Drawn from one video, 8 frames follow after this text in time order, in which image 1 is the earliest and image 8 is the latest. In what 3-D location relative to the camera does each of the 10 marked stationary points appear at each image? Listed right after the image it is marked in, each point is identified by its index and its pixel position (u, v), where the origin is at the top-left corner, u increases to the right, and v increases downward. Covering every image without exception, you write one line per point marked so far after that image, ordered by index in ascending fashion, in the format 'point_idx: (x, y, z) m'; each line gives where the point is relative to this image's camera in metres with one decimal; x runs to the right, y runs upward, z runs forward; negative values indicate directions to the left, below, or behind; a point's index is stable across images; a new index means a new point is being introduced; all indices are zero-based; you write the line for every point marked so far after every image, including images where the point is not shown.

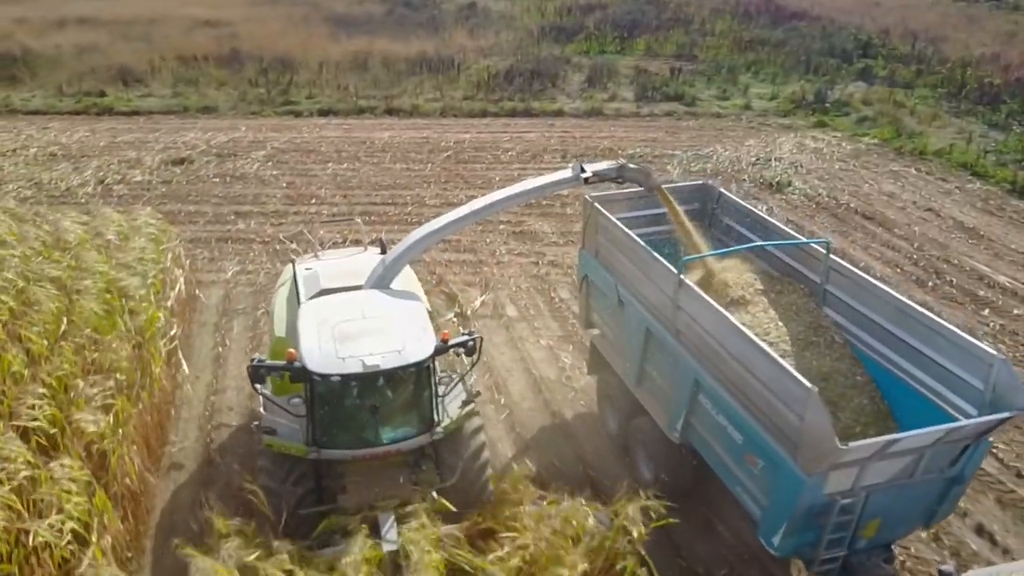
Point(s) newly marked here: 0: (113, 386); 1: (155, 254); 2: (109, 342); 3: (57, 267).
0: (-2.9, -0.7, +5.9) m
1: (-3.6, +0.4, +8.1) m
2: (-3.1, -0.4, +6.3) m
3: (-3.9, 0.0, +6.9) m
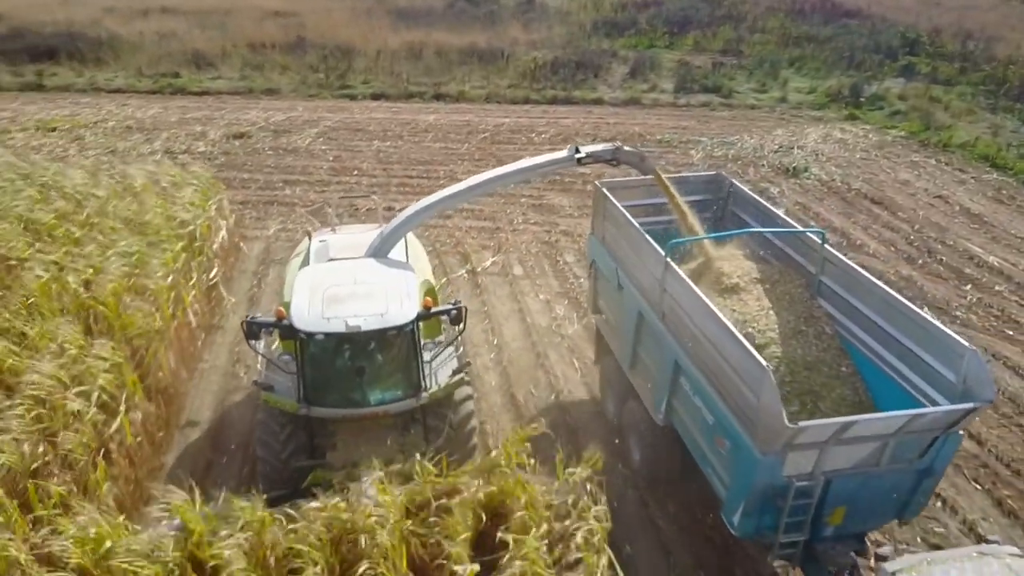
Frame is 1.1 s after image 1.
0: (-3.1, -0.1, +6.9) m
1: (-3.5, +0.9, +9.2) m
2: (-3.2, +0.2, +7.3) m
3: (-3.9, +0.6, +8.0) m
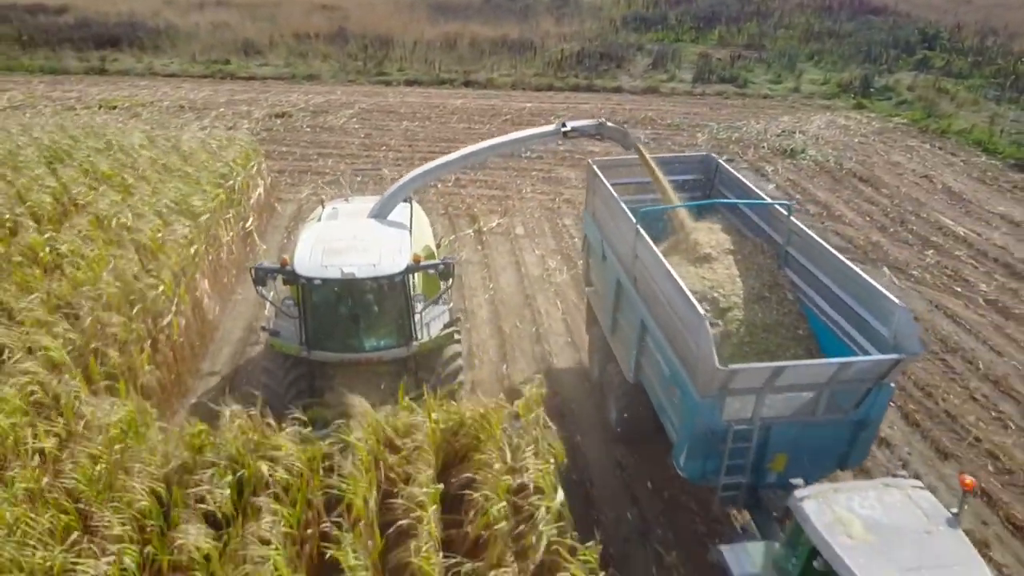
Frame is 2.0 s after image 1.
0: (-3.2, +0.5, +8.1) m
1: (-3.5, +1.6, +10.4) m
2: (-3.3, +0.8, +8.5) m
3: (-3.9, +1.3, +9.2) m
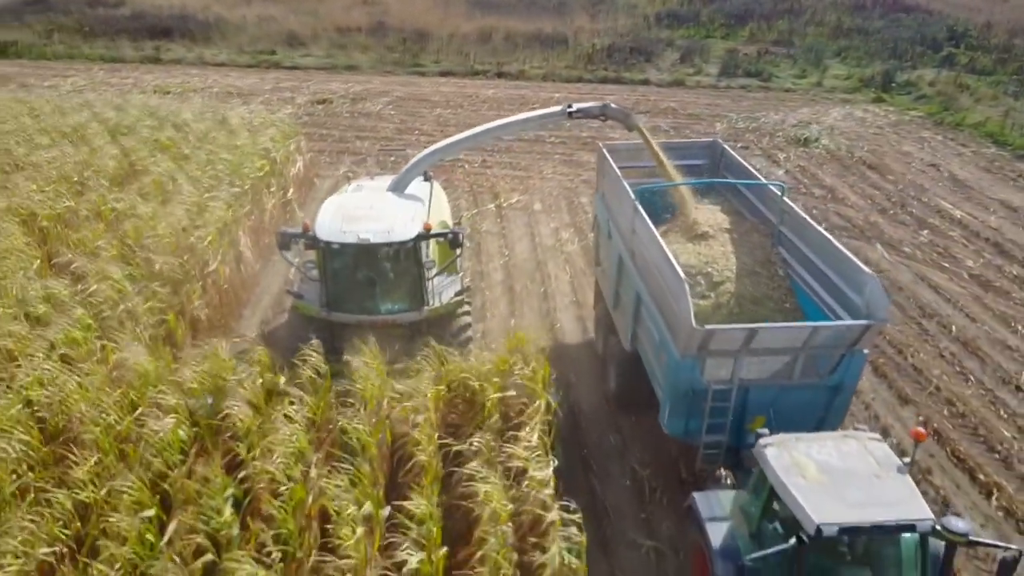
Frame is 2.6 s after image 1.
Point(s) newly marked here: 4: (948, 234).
0: (-3.0, +1.0, +9.0) m
1: (-3.2, +2.0, +11.3) m
2: (-3.1, +1.3, +9.4) m
3: (-3.7, +1.7, +10.2) m
4: (+5.4, +0.7, +10.0) m
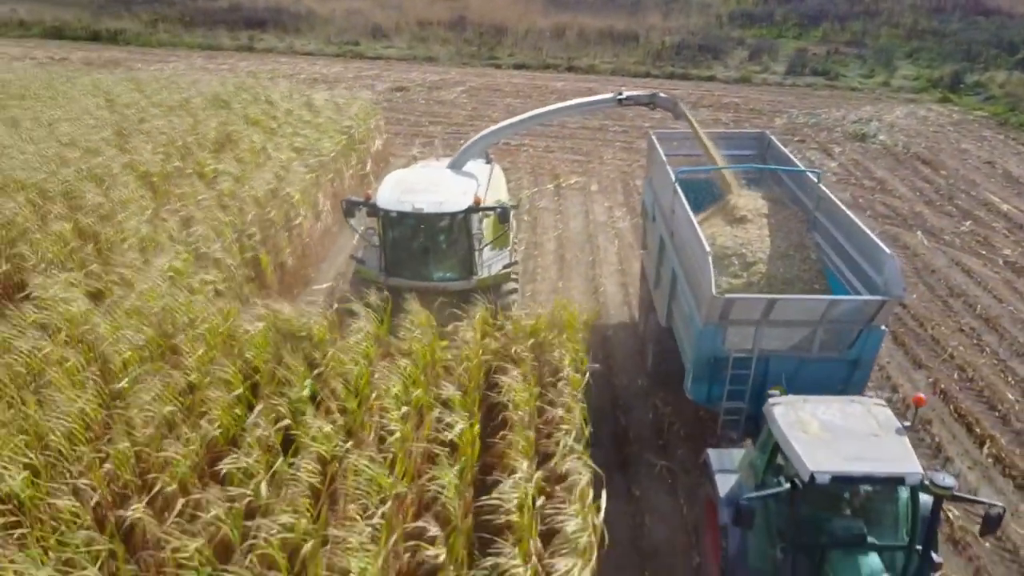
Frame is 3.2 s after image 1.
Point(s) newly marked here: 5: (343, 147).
0: (-2.3, +1.5, +10.0) m
1: (-2.3, +2.5, +12.3) m
2: (-2.4, +1.8, +10.4) m
3: (-2.9, +2.3, +11.2) m
4: (+6.1, +0.8, +10.3) m
5: (-2.3, +1.9, +10.9) m
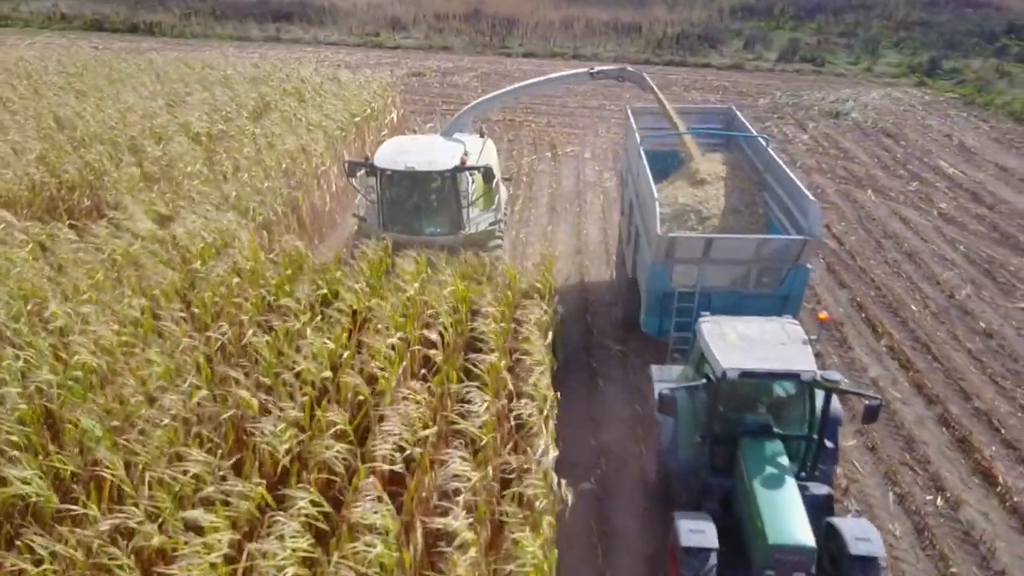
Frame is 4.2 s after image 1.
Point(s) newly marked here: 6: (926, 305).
0: (-2.4, +2.2, +11.5) m
1: (-2.2, +3.3, +13.8) m
2: (-2.4, +2.5, +11.9) m
3: (-2.9, +3.0, +12.8) m
4: (+6.1, +1.5, +11.6) m
5: (-2.3, +2.6, +12.4) m
6: (+4.1, -0.2, +8.0) m
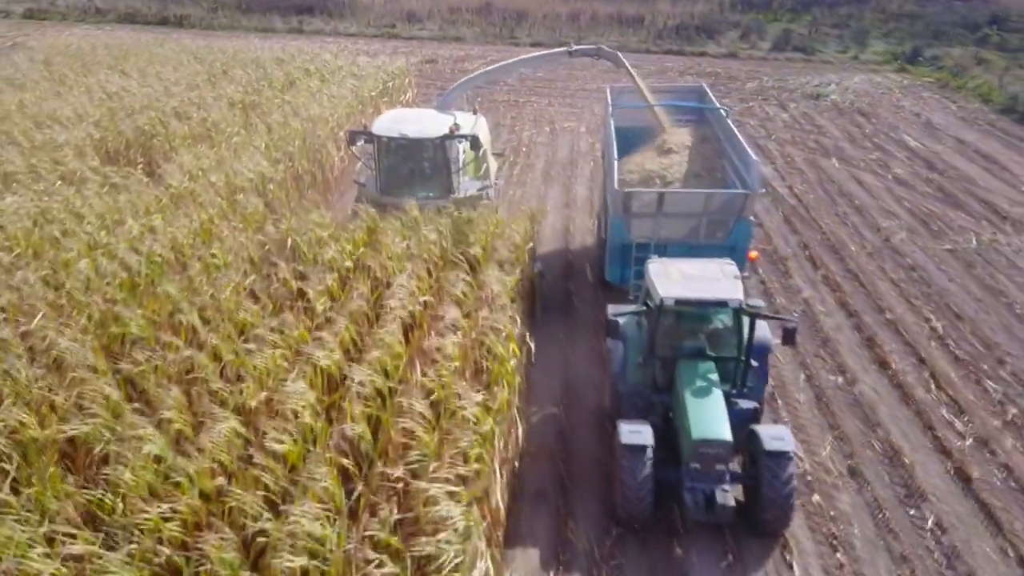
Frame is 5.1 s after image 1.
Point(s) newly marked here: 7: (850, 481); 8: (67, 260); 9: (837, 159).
0: (-2.4, +2.9, +12.9) m
1: (-2.2, +4.0, +15.2) m
2: (-2.4, +3.2, +13.3) m
3: (-2.8, +3.7, +14.1) m
4: (+6.1, +2.1, +12.8) m
5: (-2.2, +3.3, +13.8) m
6: (+4.0, +0.5, +9.2) m
7: (+2.3, -1.3, +5.4) m
8: (-3.3, +0.2, +6.0) m
9: (+5.1, +2.0, +12.7) m
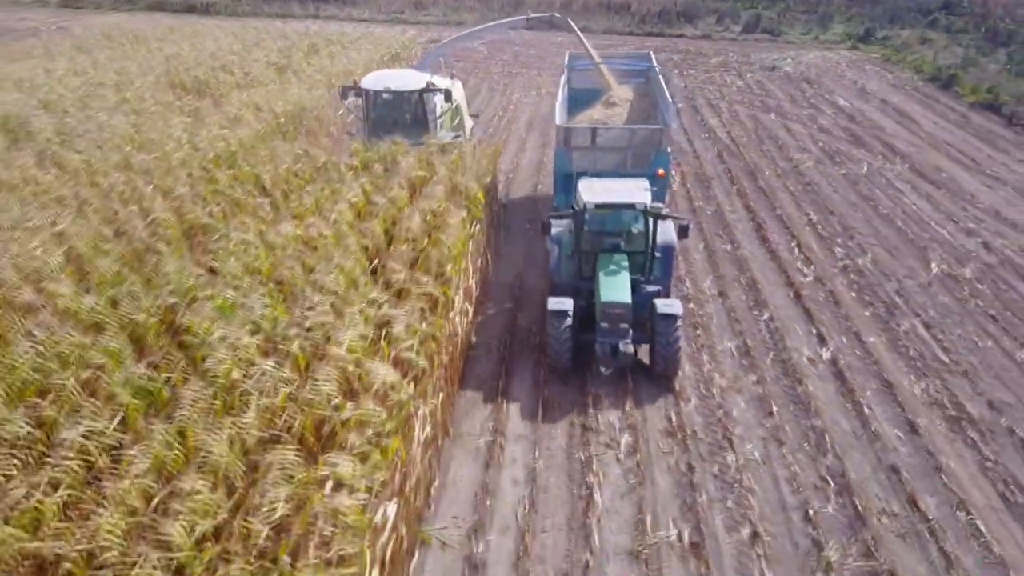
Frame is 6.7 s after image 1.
0: (-2.6, +4.2, +15.3) m
1: (-2.3, +5.2, +17.6) m
2: (-2.6, +4.4, +15.7) m
3: (-3.0, +4.9, +16.5) m
4: (+5.8, +3.3, +15.1) m
5: (-2.4, +4.6, +16.2) m
6: (+3.8, +1.7, +11.5) m
7: (+2.0, -0.1, +7.8) m
8: (-3.6, +1.4, +8.4) m
9: (+4.9, +3.2, +15.0) m
